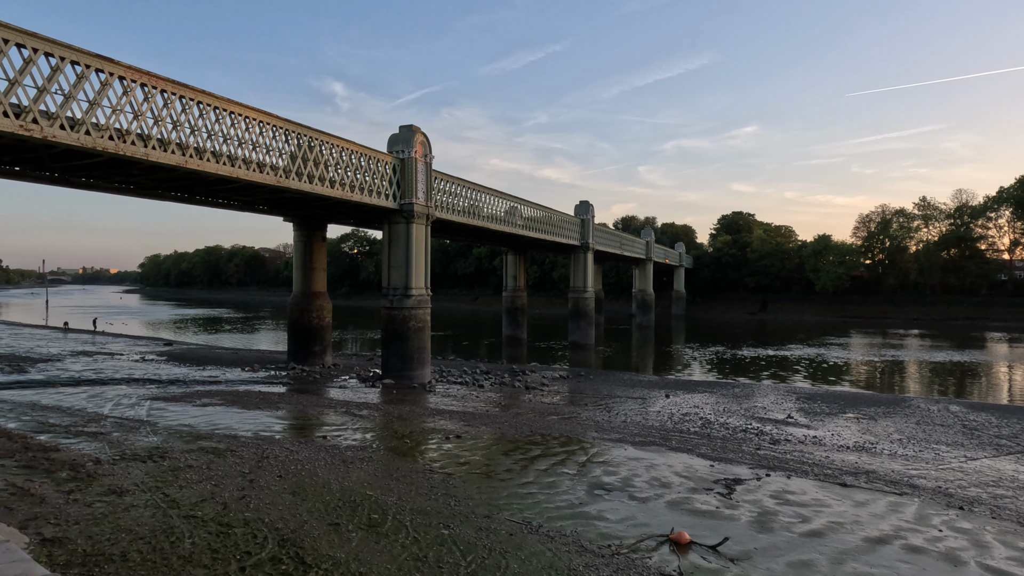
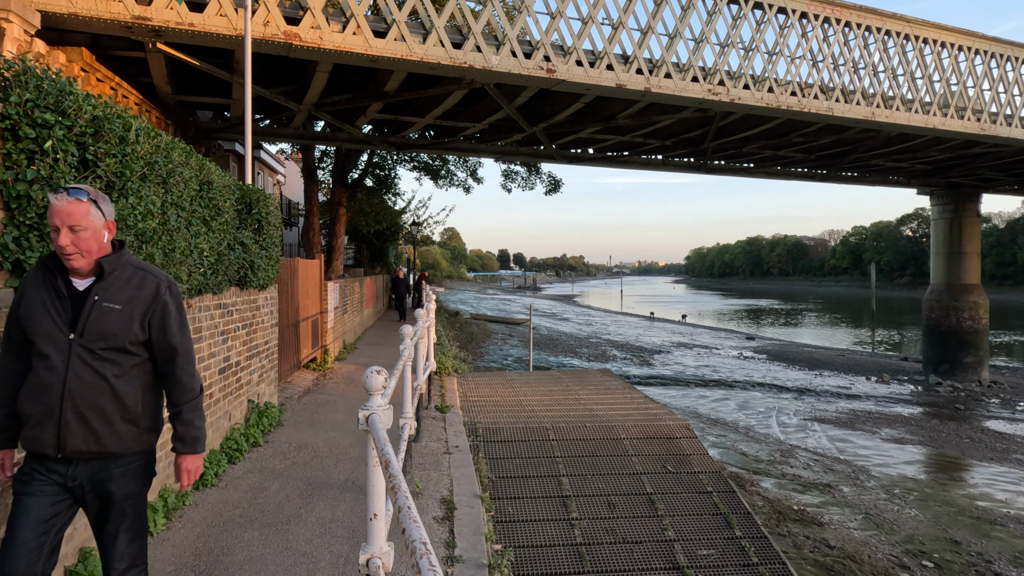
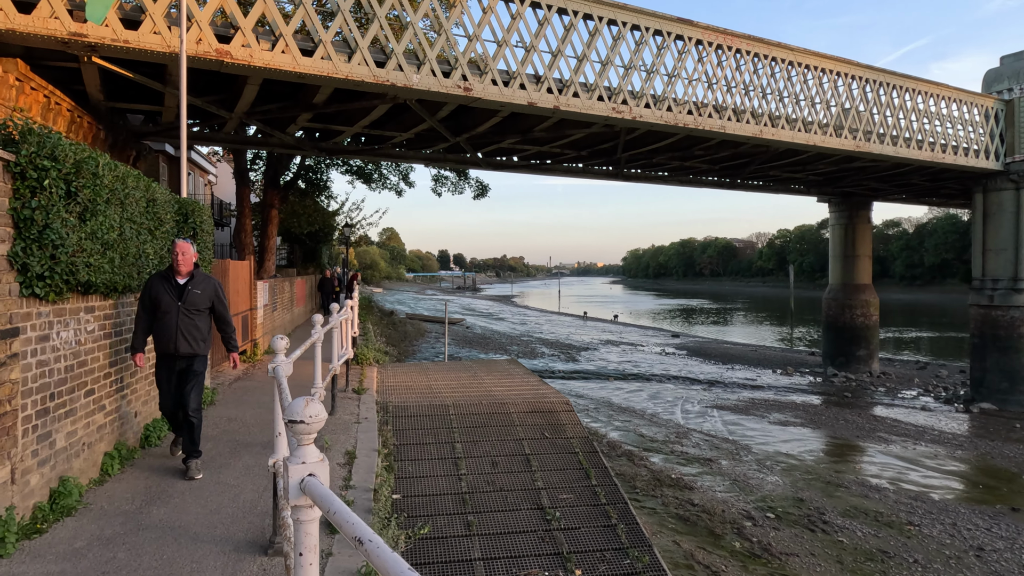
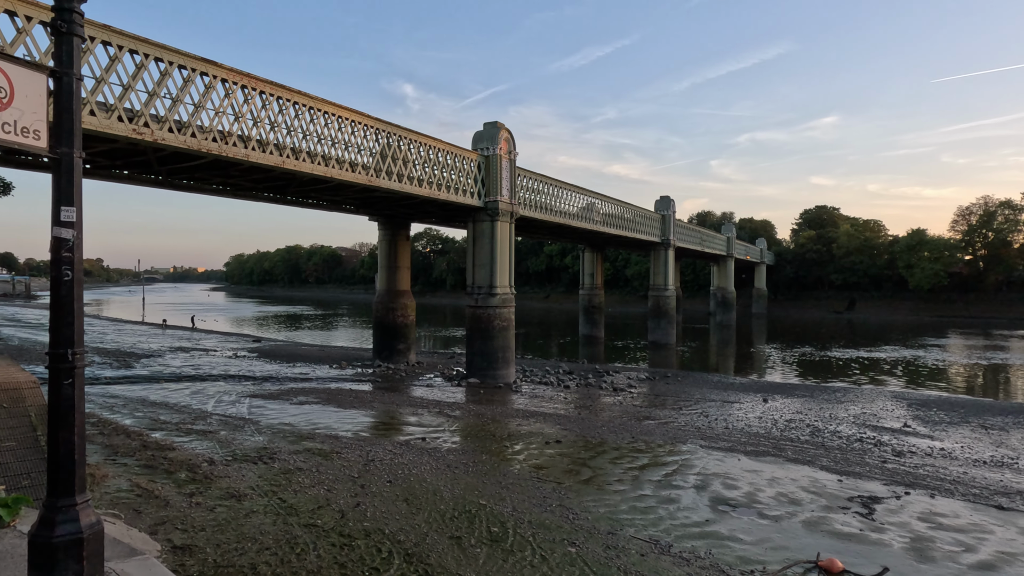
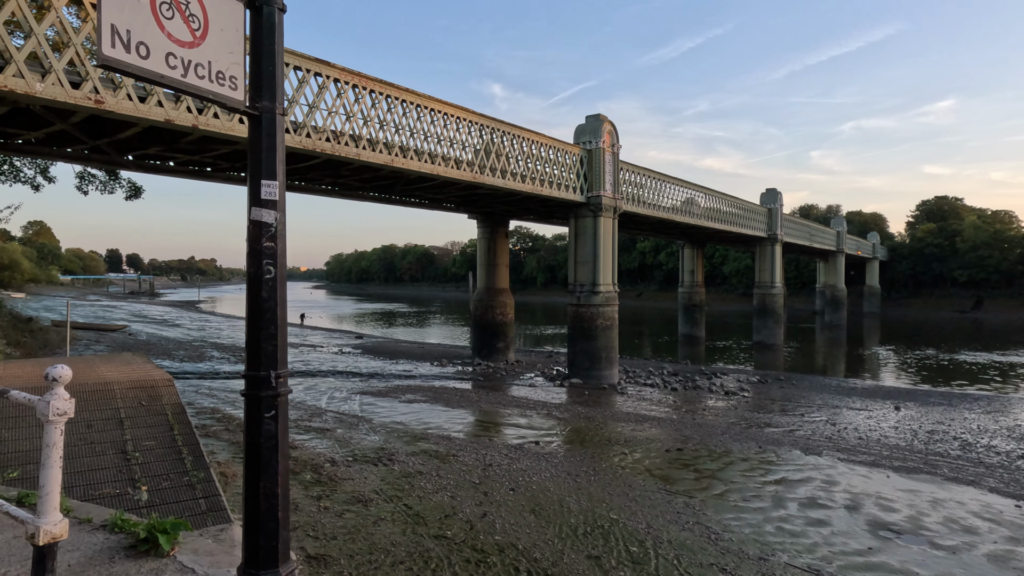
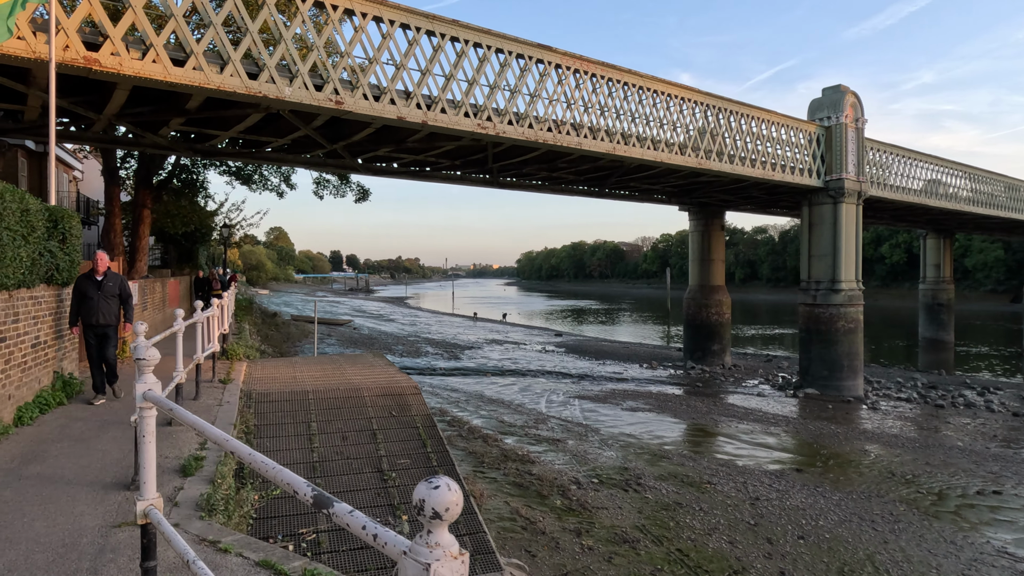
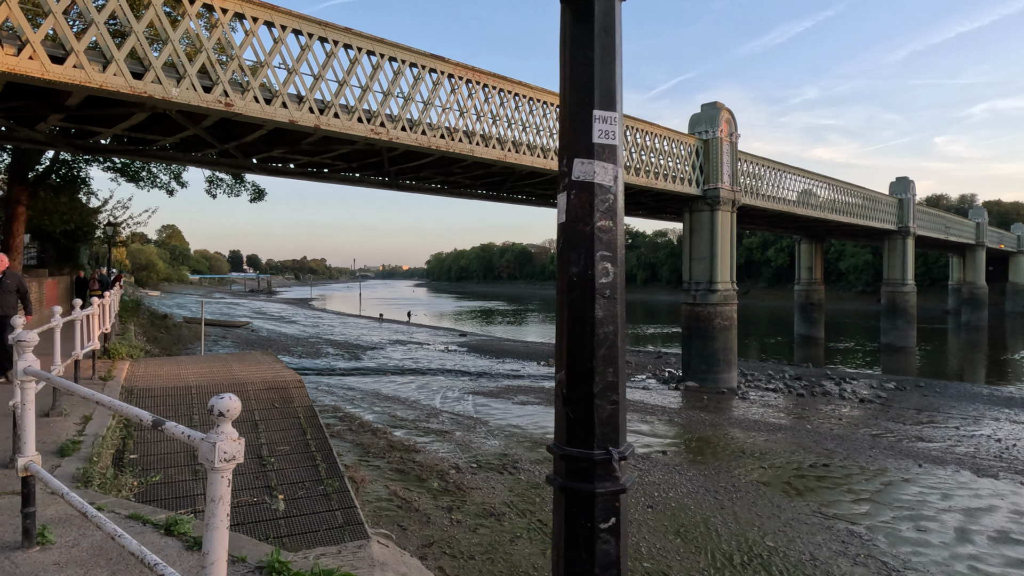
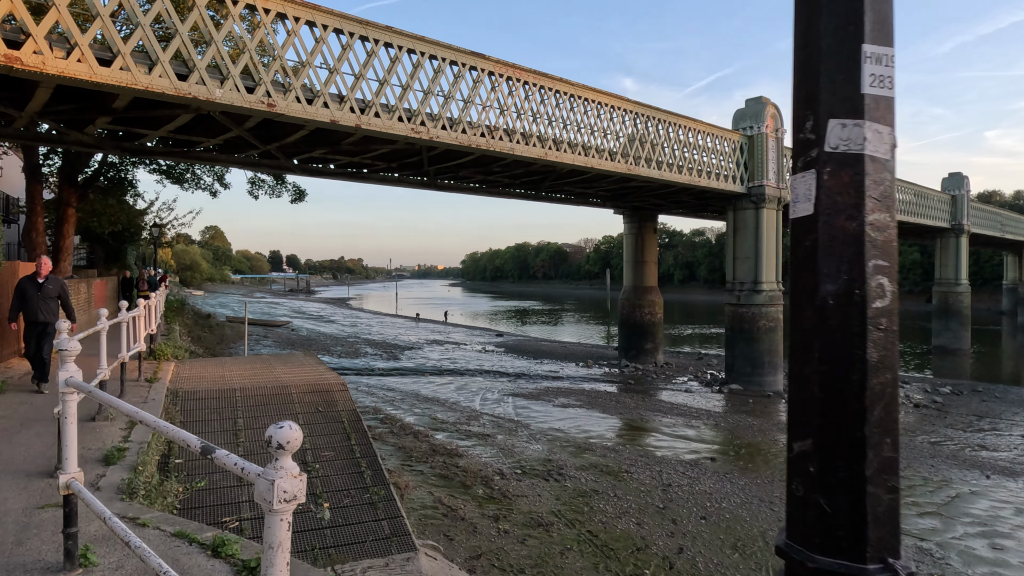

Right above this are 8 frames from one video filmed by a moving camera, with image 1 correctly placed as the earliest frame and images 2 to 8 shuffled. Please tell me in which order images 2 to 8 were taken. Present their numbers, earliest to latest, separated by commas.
4, 5, 7, 8, 6, 3, 2
